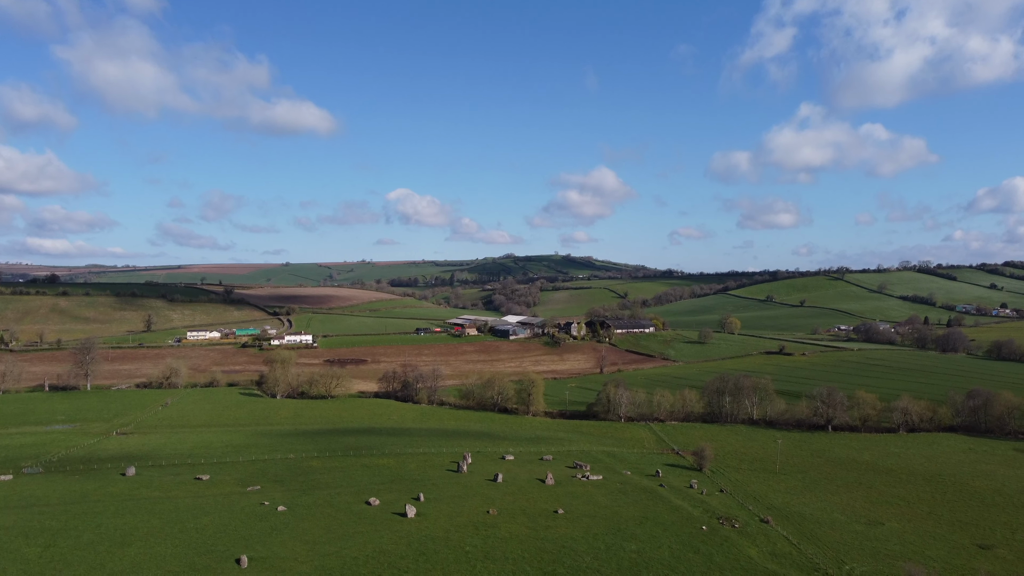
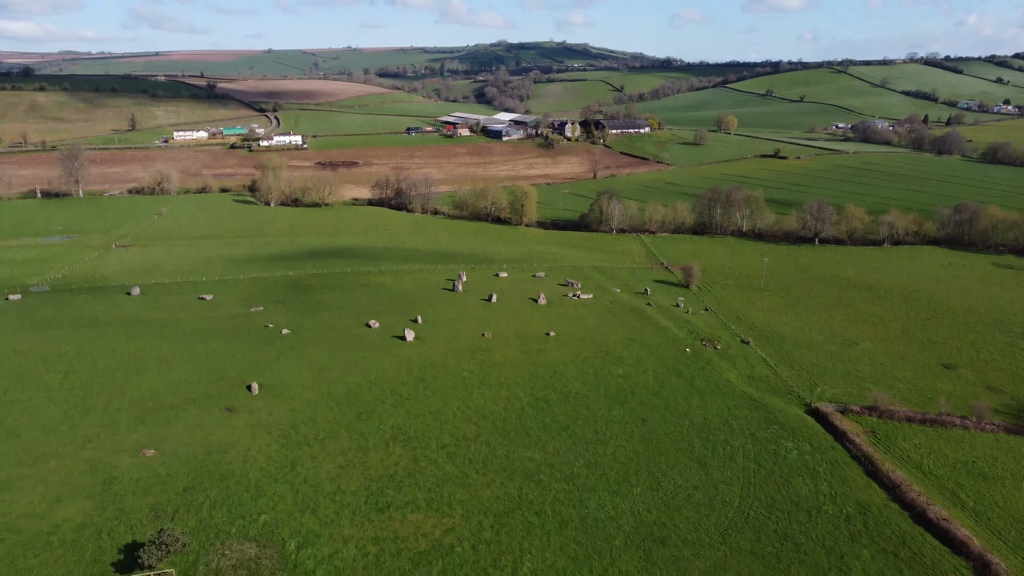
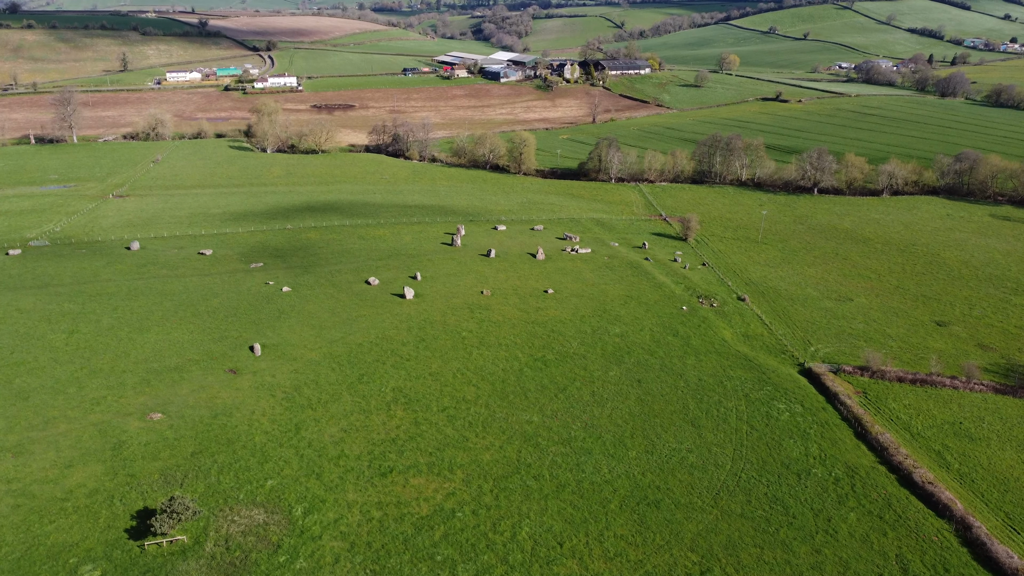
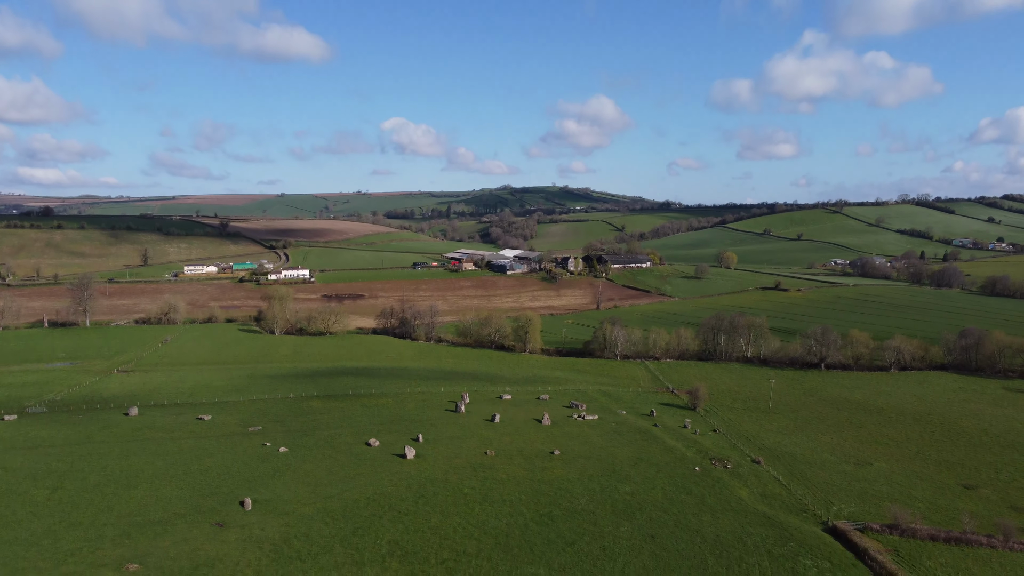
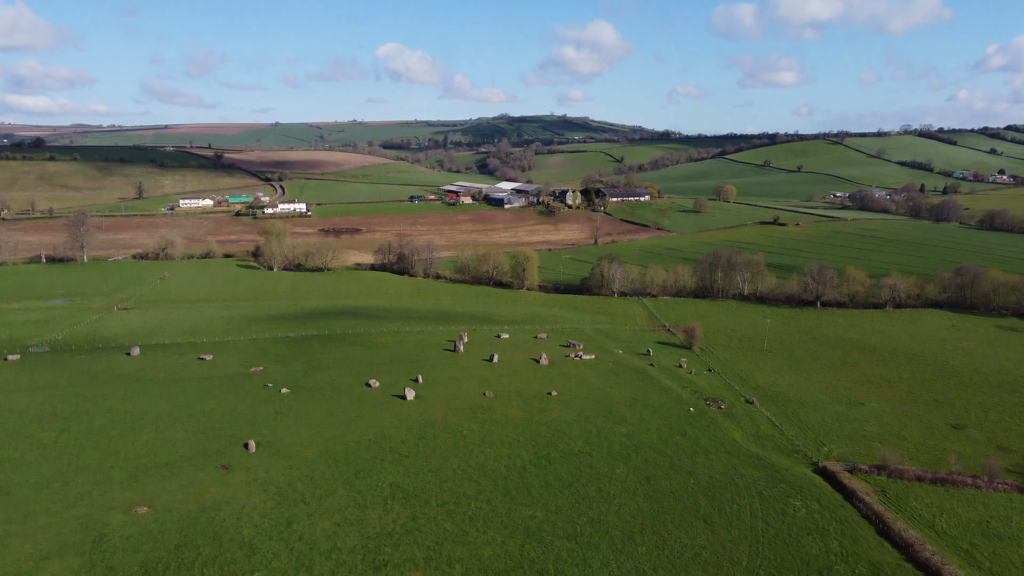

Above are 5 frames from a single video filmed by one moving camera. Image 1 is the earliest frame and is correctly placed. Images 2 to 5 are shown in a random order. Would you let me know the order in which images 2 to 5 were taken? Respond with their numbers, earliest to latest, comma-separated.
4, 5, 2, 3
